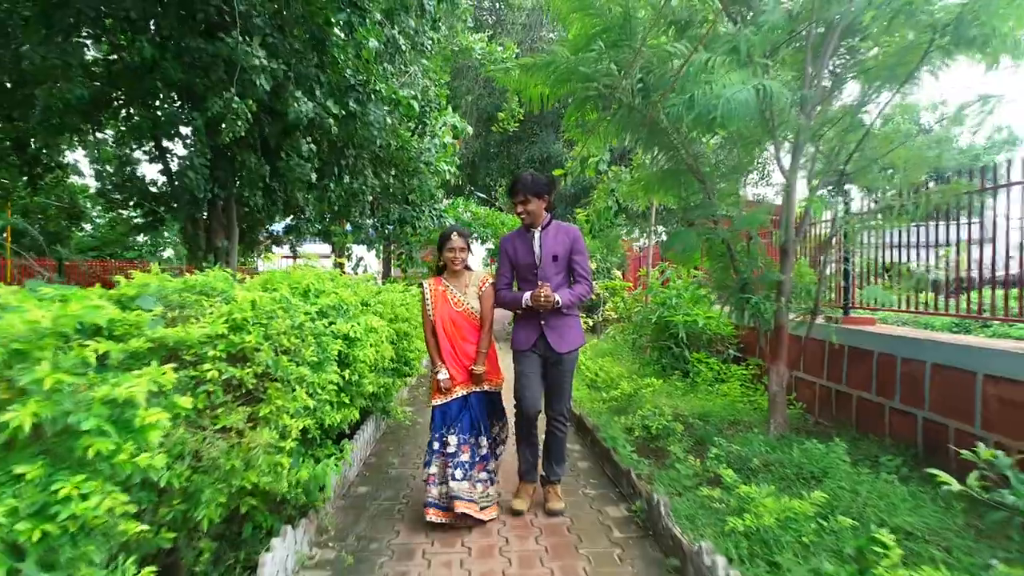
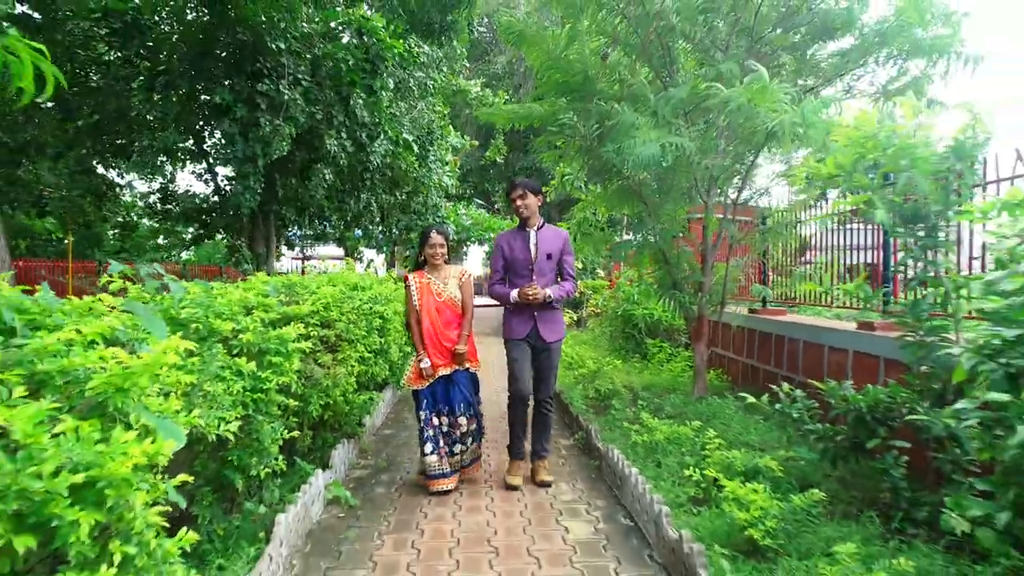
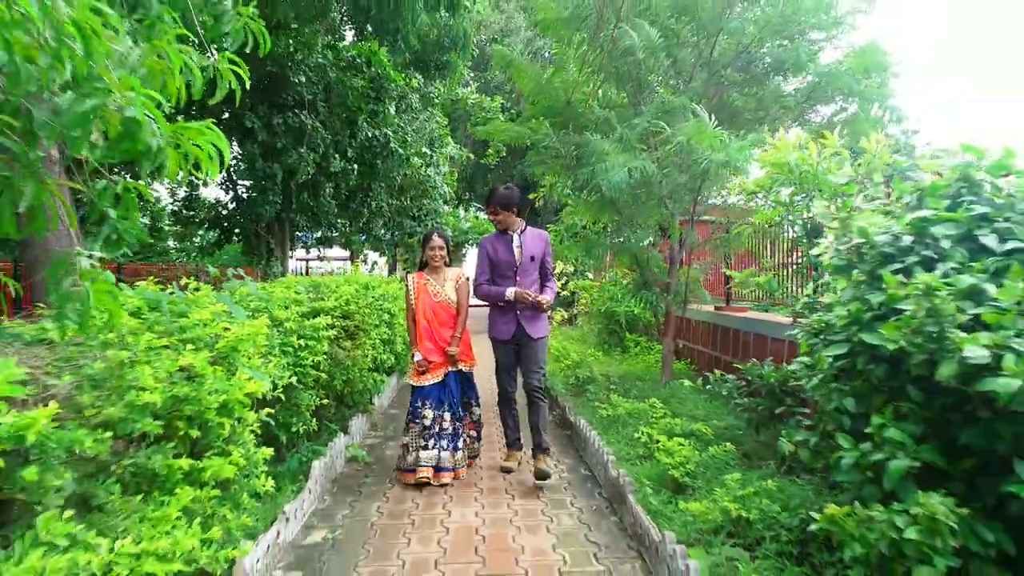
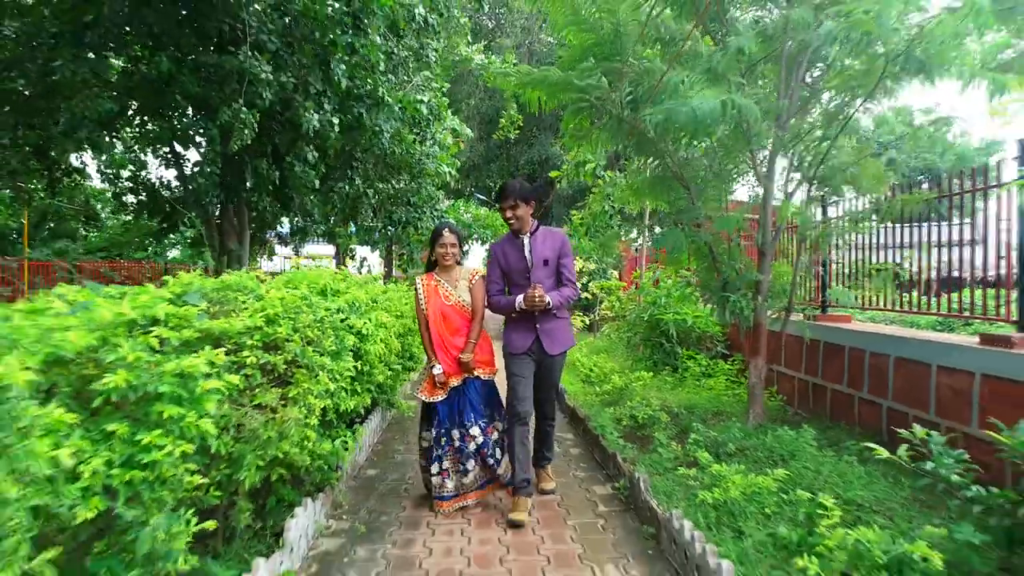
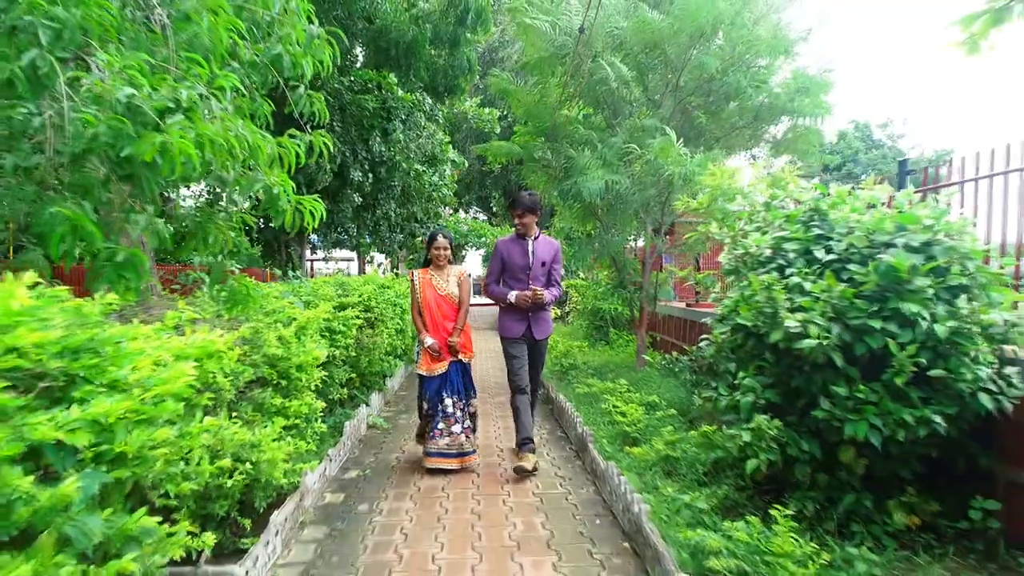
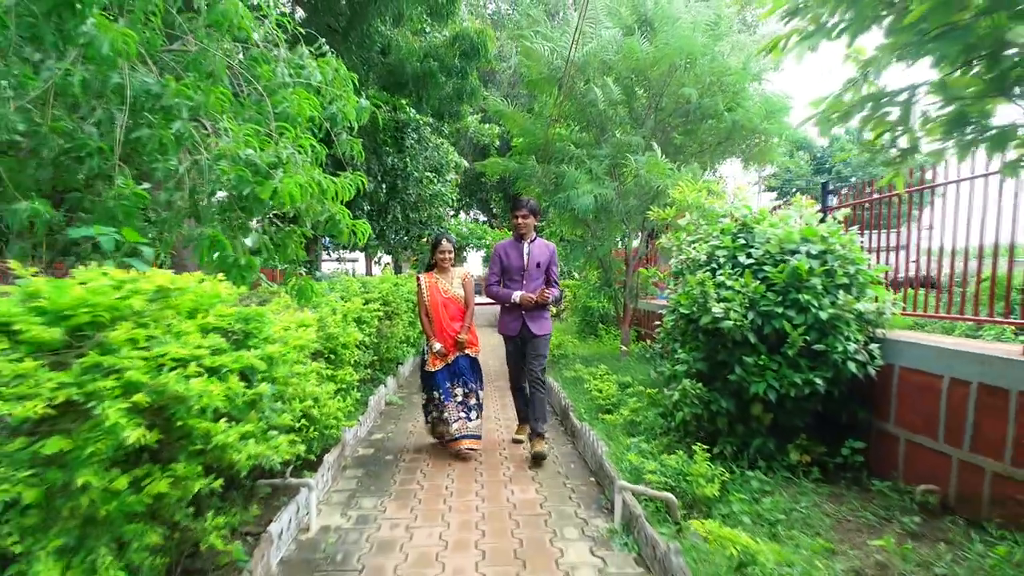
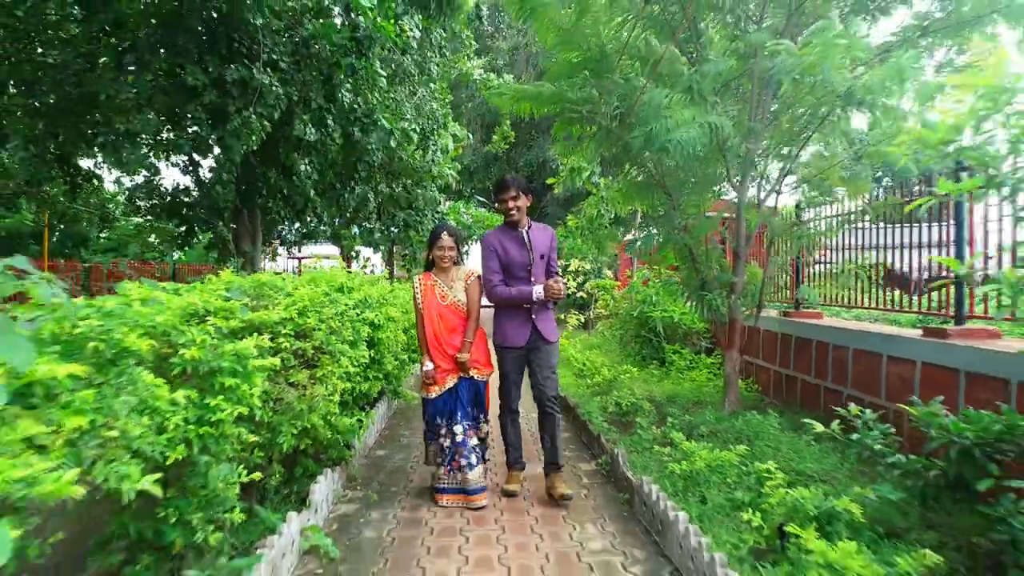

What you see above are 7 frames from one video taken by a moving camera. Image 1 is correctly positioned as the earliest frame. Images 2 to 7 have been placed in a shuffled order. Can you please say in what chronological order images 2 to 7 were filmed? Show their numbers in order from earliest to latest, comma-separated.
4, 7, 2, 3, 5, 6
